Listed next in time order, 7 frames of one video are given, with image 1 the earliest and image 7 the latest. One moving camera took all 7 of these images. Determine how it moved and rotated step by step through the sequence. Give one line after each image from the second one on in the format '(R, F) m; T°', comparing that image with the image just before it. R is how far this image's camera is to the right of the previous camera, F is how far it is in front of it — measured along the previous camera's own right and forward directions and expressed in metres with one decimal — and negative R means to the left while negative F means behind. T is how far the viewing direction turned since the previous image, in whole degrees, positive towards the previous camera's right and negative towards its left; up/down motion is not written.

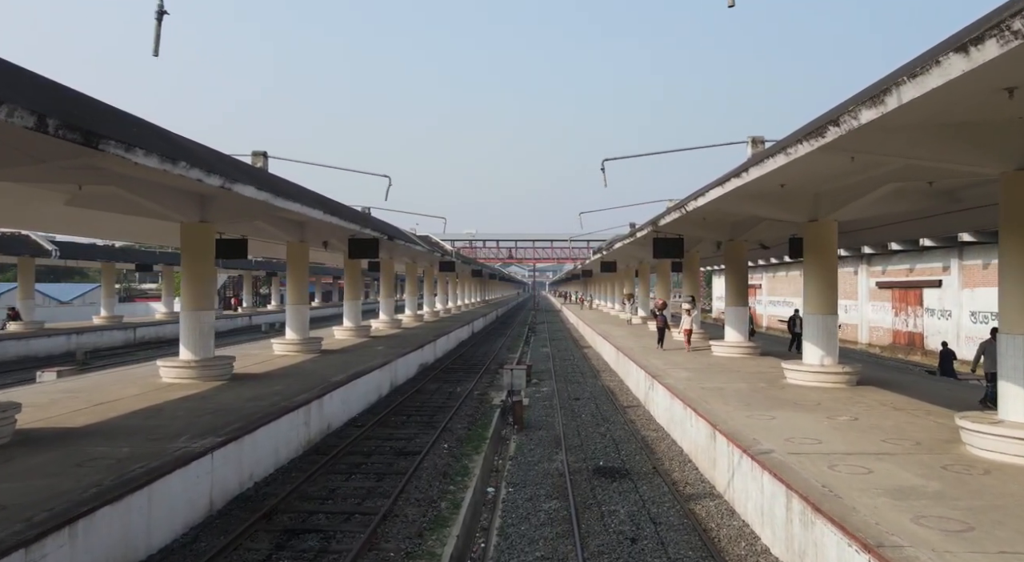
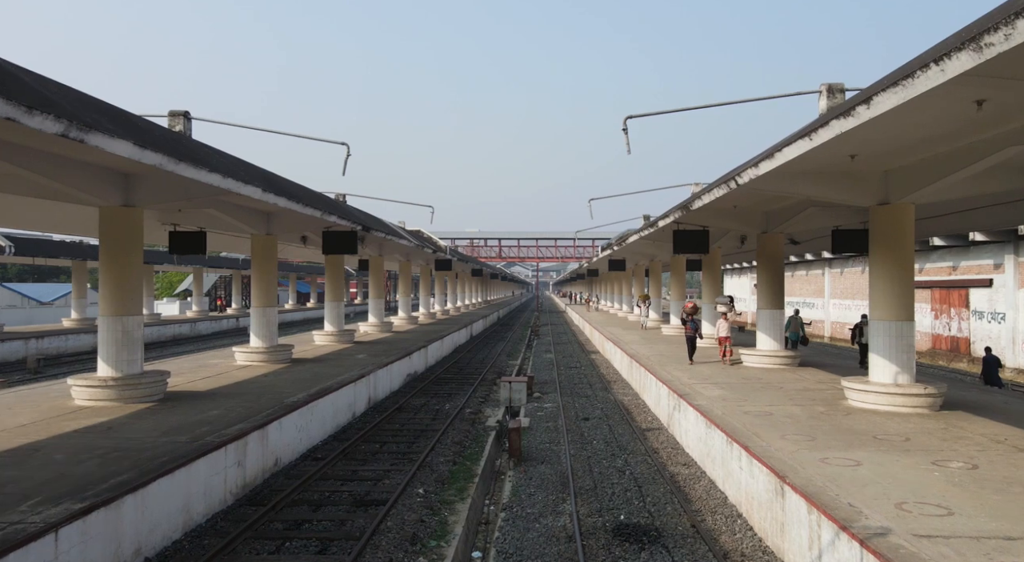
(+0.1, +2.8) m; 0°
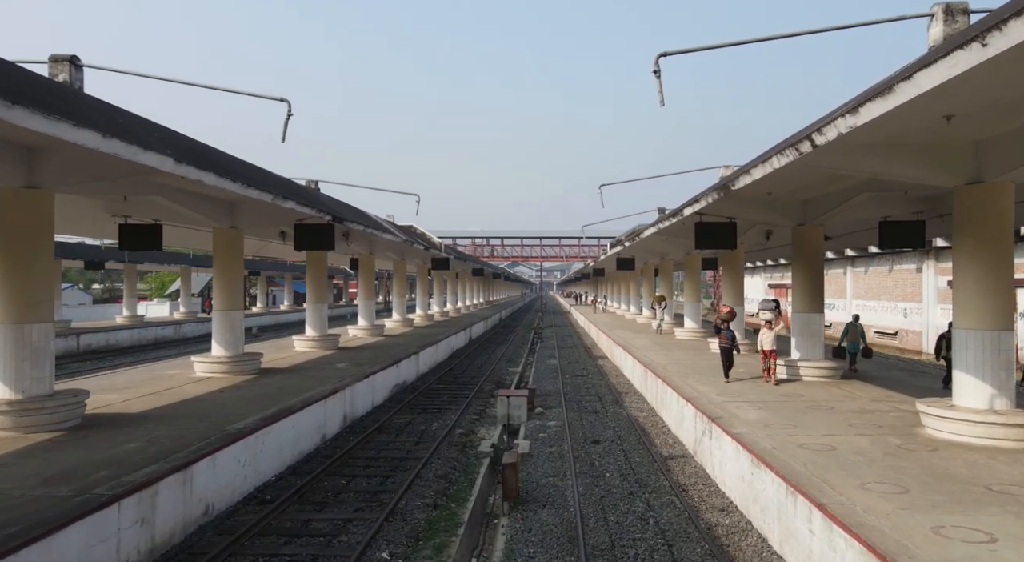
(+0.1, +2.3) m; 0°
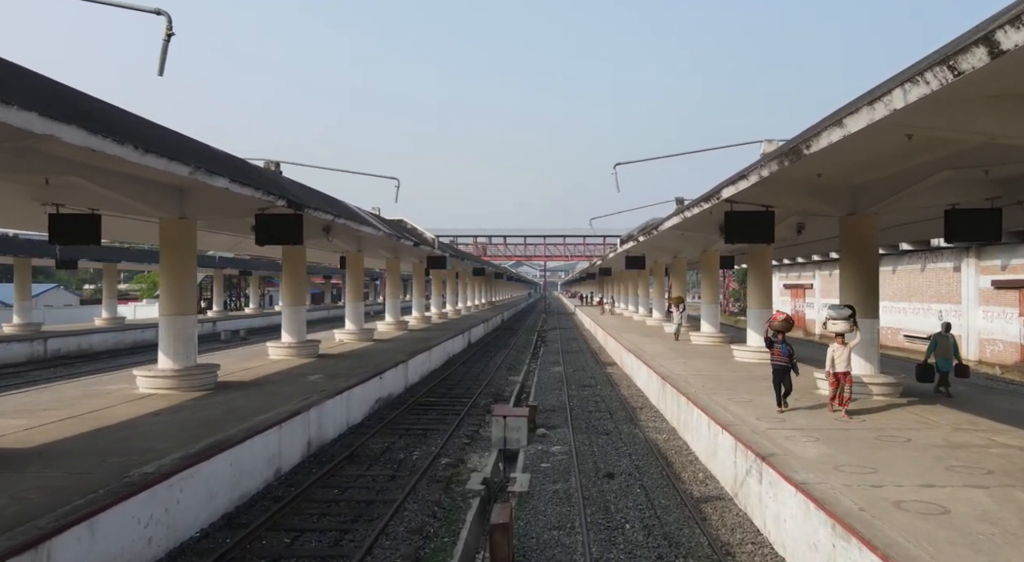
(+0.1, +2.4) m; 0°
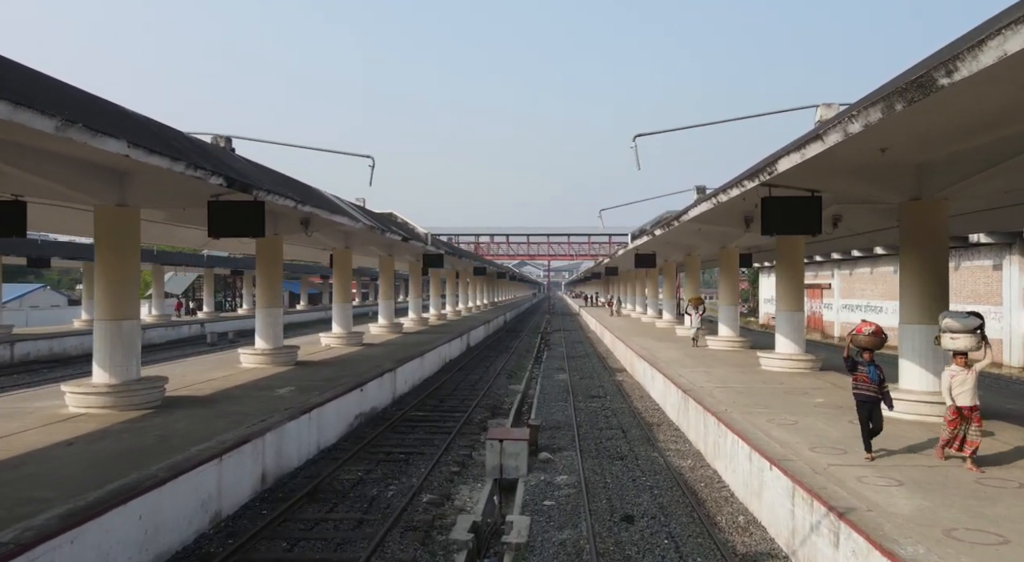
(+0.1, +2.1) m; 0°
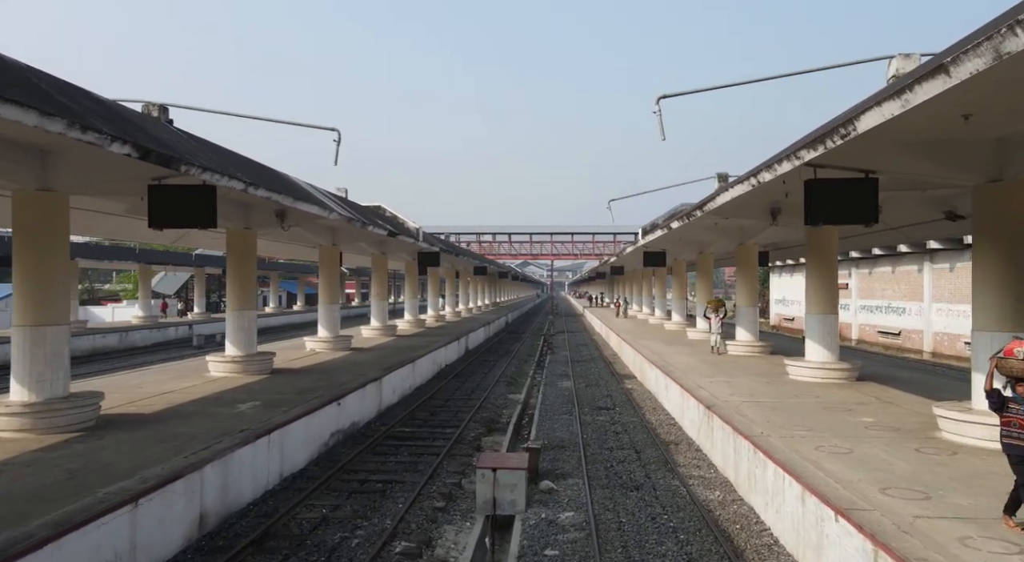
(+0.1, +1.8) m; 0°
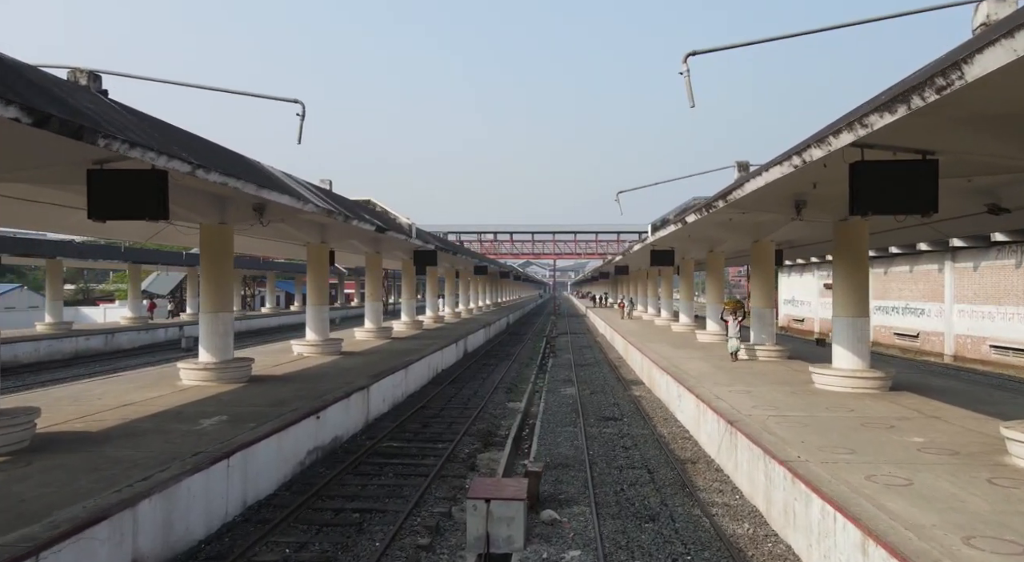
(+0.1, +1.4) m; 0°
